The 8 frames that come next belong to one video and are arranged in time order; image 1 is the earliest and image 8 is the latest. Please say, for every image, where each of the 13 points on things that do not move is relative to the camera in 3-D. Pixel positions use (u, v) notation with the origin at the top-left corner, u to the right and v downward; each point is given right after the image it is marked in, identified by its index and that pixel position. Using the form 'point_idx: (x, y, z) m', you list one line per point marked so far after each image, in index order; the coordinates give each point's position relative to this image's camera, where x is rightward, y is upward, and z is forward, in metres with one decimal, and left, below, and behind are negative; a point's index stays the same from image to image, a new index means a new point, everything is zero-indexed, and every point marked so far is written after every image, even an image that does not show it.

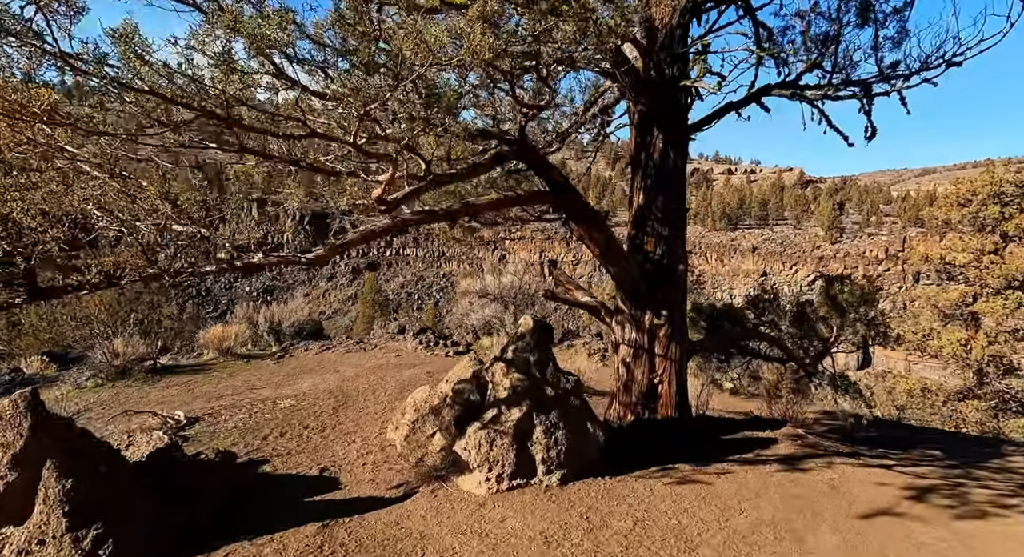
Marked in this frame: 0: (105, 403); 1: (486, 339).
0: (-6.2, -1.9, +9.2) m
1: (-0.4, -1.2, +11.8) m
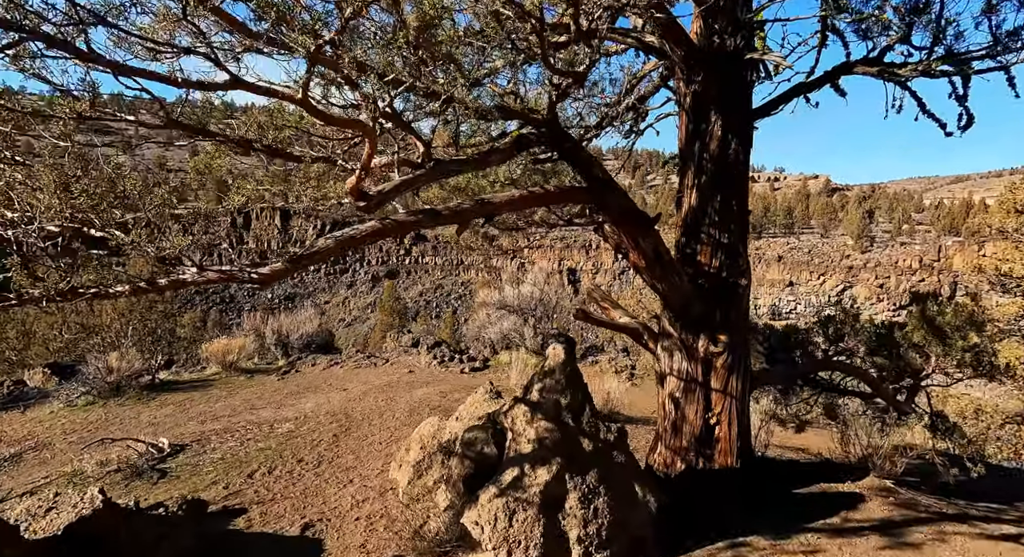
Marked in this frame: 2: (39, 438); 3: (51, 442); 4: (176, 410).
0: (-6.0, -2.1, +8.6) m
1: (-0.1, -1.4, +11.1) m
2: (-6.3, -2.2, +8.2) m
3: (-6.1, -2.1, +8.0) m
4: (-5.0, -2.0, +8.9) m
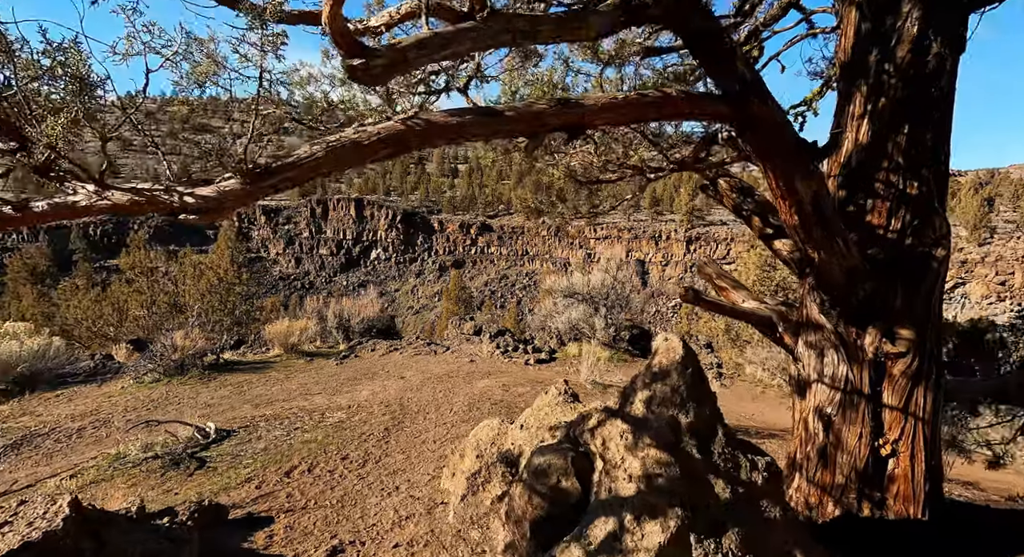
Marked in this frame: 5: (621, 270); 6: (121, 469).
0: (-5.0, -1.7, +8.3) m
1: (+1.0, -1.2, +10.2) m
2: (-5.4, -1.8, +8.0) m
3: (-5.2, -1.8, +7.8) m
4: (-4.0, -1.6, +8.6) m
5: (+3.5, +0.3, +19.6) m
6: (-3.5, -1.7, +5.4) m
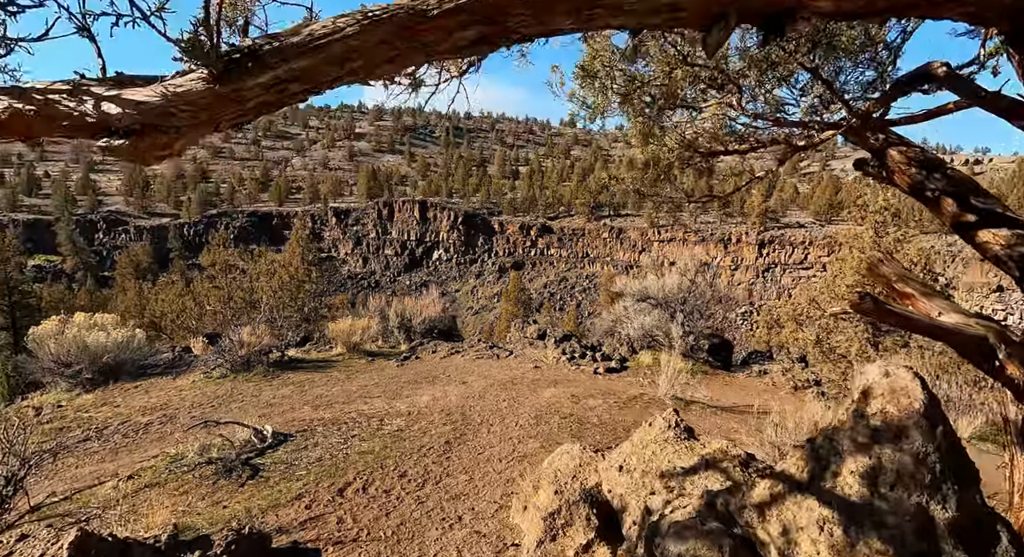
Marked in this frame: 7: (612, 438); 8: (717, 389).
0: (-4.1, -1.7, +8.2) m
1: (+2.1, -1.2, +9.4) m
2: (-4.5, -1.7, +7.9) m
3: (-4.3, -1.7, +7.7) m
4: (-3.0, -1.6, +8.3) m
5: (+5.6, +0.2, +18.5) m
6: (-2.9, -1.7, +5.1) m
7: (+1.0, -1.5, +5.6) m
8: (+2.5, -1.3, +7.2) m
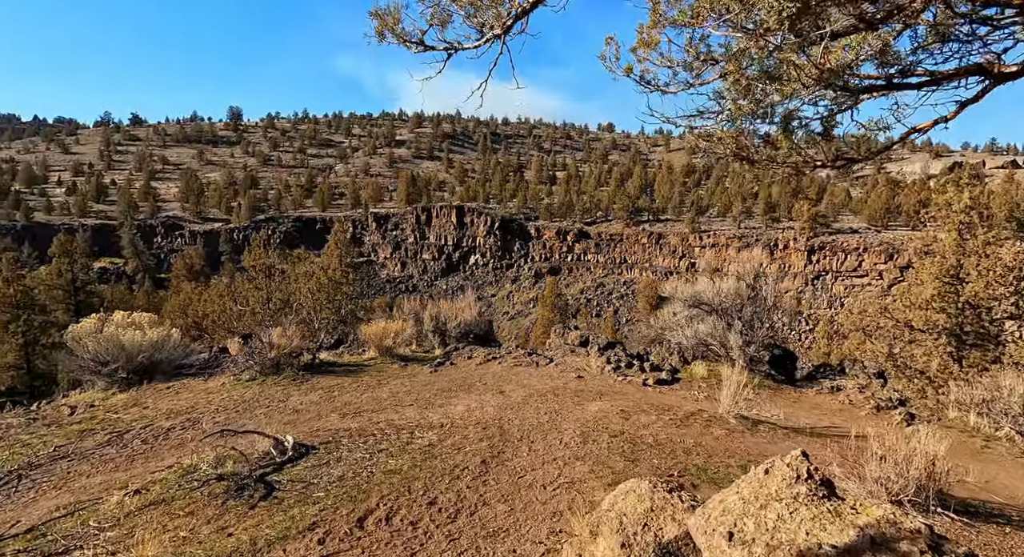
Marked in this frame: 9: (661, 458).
0: (-3.6, -1.7, +7.8) m
1: (+2.7, -1.3, +8.6) m
2: (-4.0, -1.7, +7.5) m
3: (-3.8, -1.7, +7.3) m
4: (-2.5, -1.6, +7.9) m
5: (+6.7, 0.0, +17.5) m
6: (-2.6, -1.6, +4.6) m
7: (+1.3, -1.5, +4.9) m
8: (+3.0, -1.4, +6.4) m
9: (+1.3, -1.5, +5.0) m
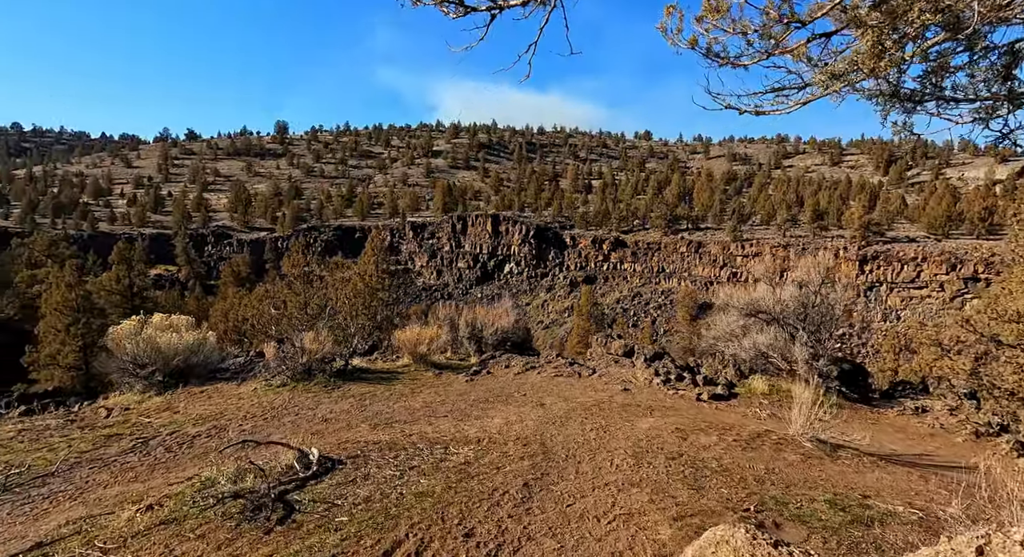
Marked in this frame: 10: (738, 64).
0: (-3.1, -1.7, +7.4) m
1: (+3.3, -1.4, +7.9) m
2: (-3.5, -1.7, +7.2) m
3: (-3.3, -1.7, +6.9) m
4: (-2.0, -1.6, +7.4) m
5: (+7.8, -0.2, +16.6) m
6: (-2.2, -1.6, +4.2) m
7: (+1.7, -1.5, +4.2) m
8: (+3.4, -1.4, +5.7) m
9: (+1.6, -1.5, +4.4) m
10: (+1.8, +1.7, +4.7) m
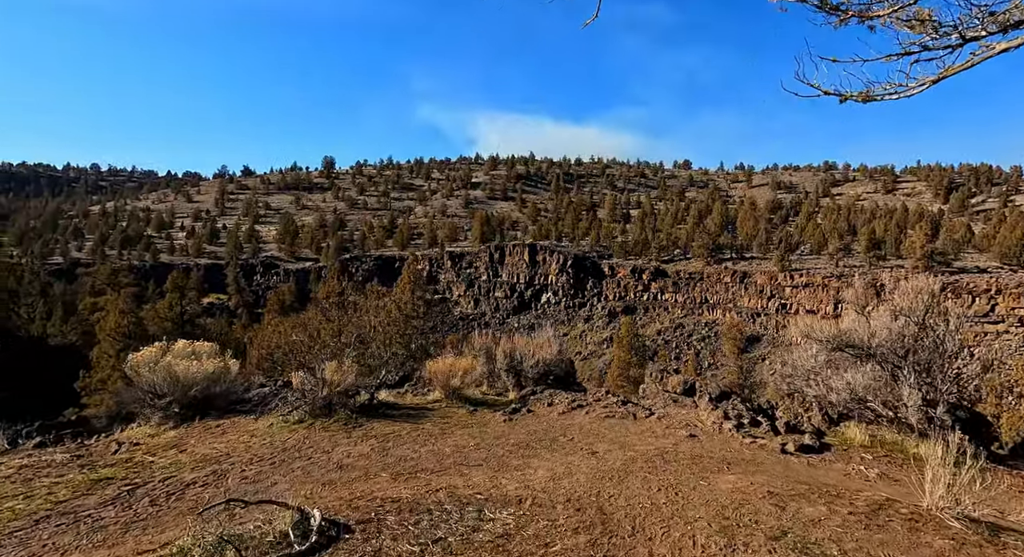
0: (-2.6, -1.9, +6.5) m
1: (+3.8, -1.7, +6.5) m
2: (-3.0, -2.0, +6.3) m
3: (-2.9, -1.9, +6.0) m
4: (-1.5, -1.9, +6.4) m
5: (+8.9, -1.0, +15.0) m
6: (-1.9, -1.7, +3.2) m
7: (+2.0, -1.6, +3.0) m
8: (+3.8, -1.6, +4.3) m
9: (+1.9, -1.6, +3.1) m
10: (+2.2, +1.6, +3.6) m
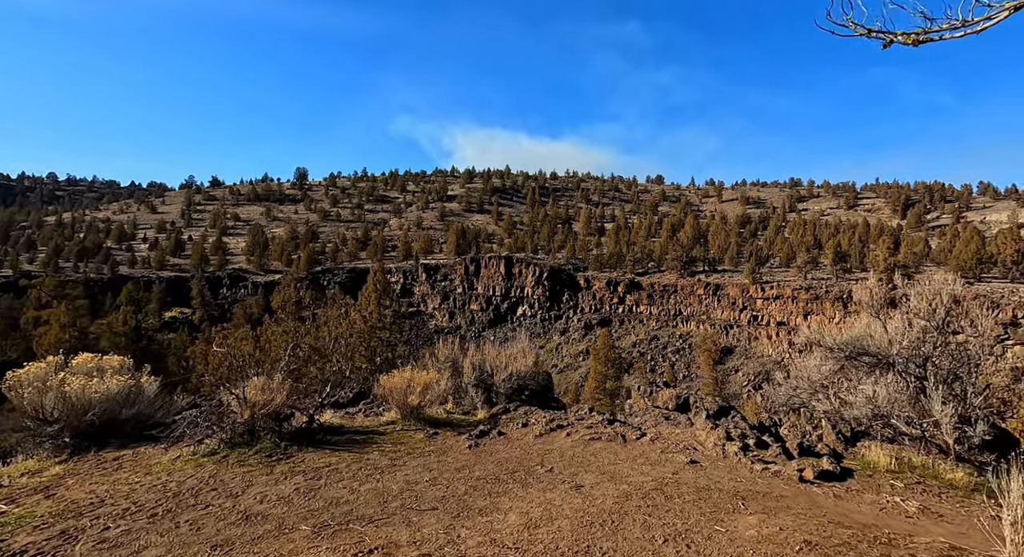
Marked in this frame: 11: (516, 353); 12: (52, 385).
0: (-2.9, -1.9, +5.1) m
1: (+3.5, -1.6, +5.4) m
2: (-3.3, -1.9, +4.9) m
3: (-3.2, -1.9, +4.6) m
4: (-1.8, -1.8, +5.1) m
5: (+8.2, -1.1, +14.1) m
6: (-2.1, -1.6, +1.9) m
7: (+1.8, -1.5, +1.8) m
8: (+3.5, -1.5, +3.2) m
9: (+1.7, -1.5, +1.9) m
10: (+2.0, +1.7, +2.5) m
11: (+0.2, -2.4, +19.5) m
12: (-6.3, -1.5, +8.4) m
